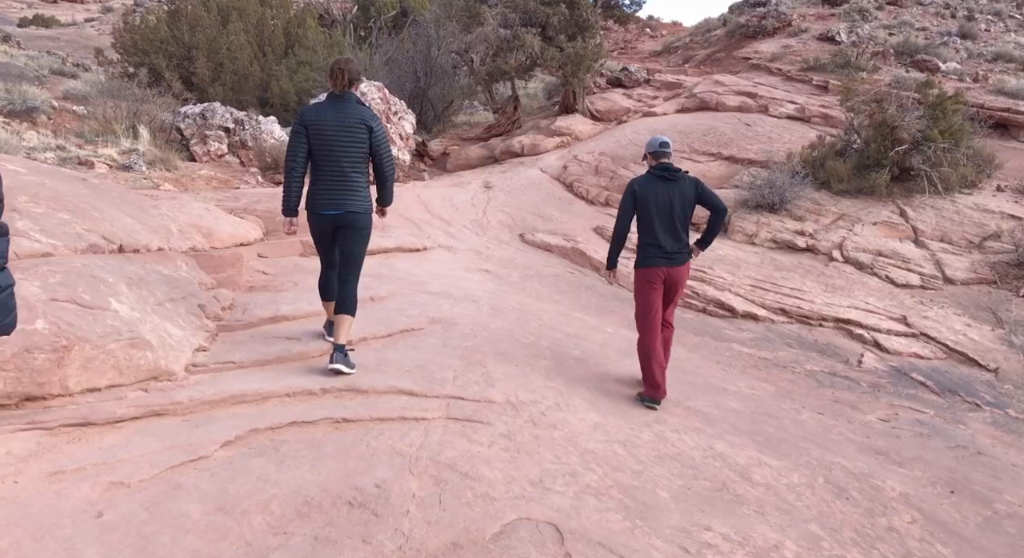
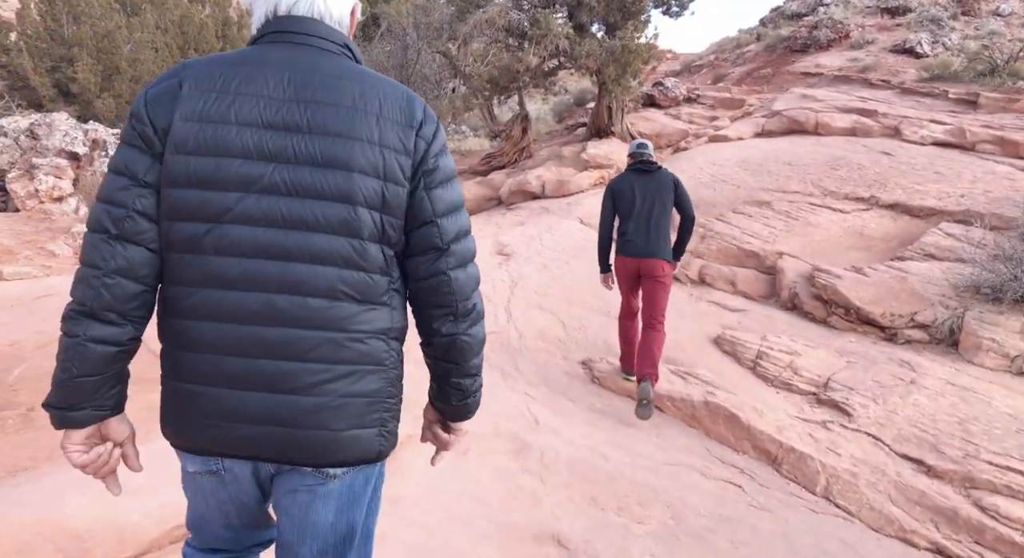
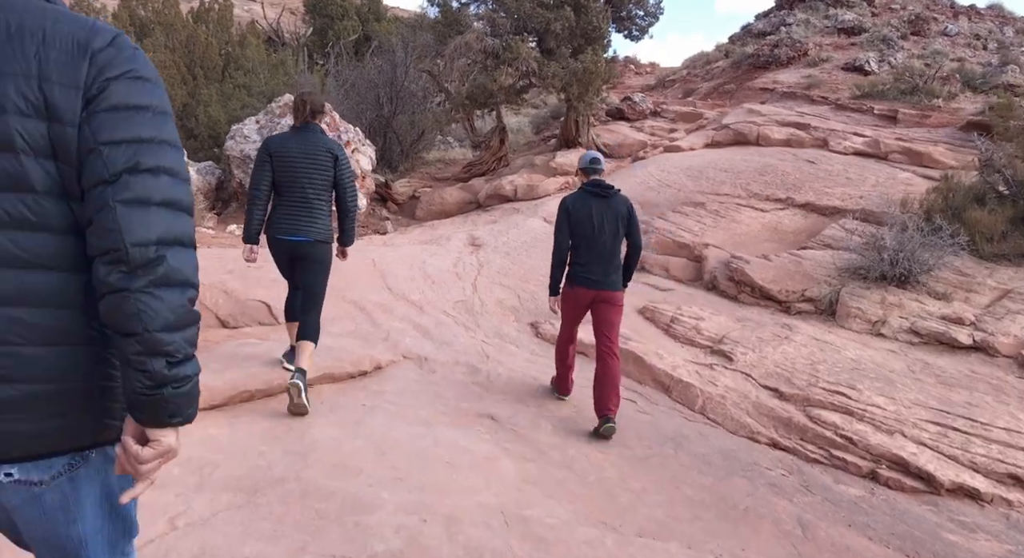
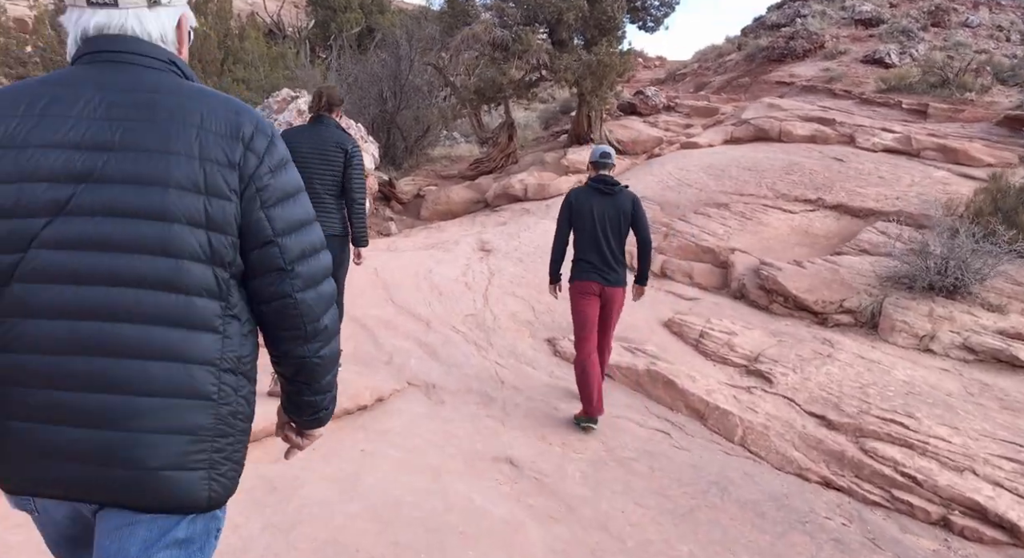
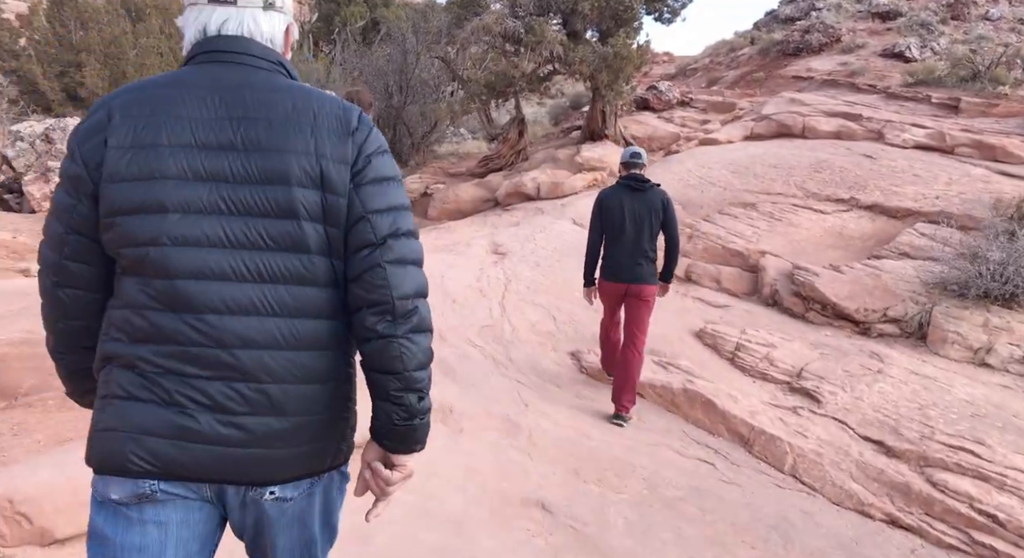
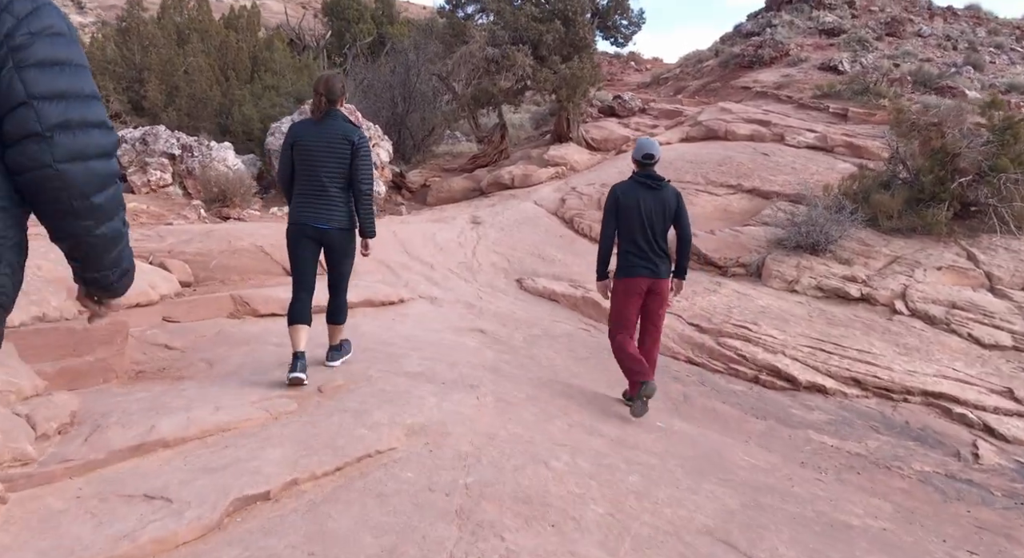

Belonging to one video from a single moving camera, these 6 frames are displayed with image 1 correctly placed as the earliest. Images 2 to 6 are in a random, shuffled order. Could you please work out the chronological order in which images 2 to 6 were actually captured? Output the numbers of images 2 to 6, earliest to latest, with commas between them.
6, 3, 4, 5, 2
